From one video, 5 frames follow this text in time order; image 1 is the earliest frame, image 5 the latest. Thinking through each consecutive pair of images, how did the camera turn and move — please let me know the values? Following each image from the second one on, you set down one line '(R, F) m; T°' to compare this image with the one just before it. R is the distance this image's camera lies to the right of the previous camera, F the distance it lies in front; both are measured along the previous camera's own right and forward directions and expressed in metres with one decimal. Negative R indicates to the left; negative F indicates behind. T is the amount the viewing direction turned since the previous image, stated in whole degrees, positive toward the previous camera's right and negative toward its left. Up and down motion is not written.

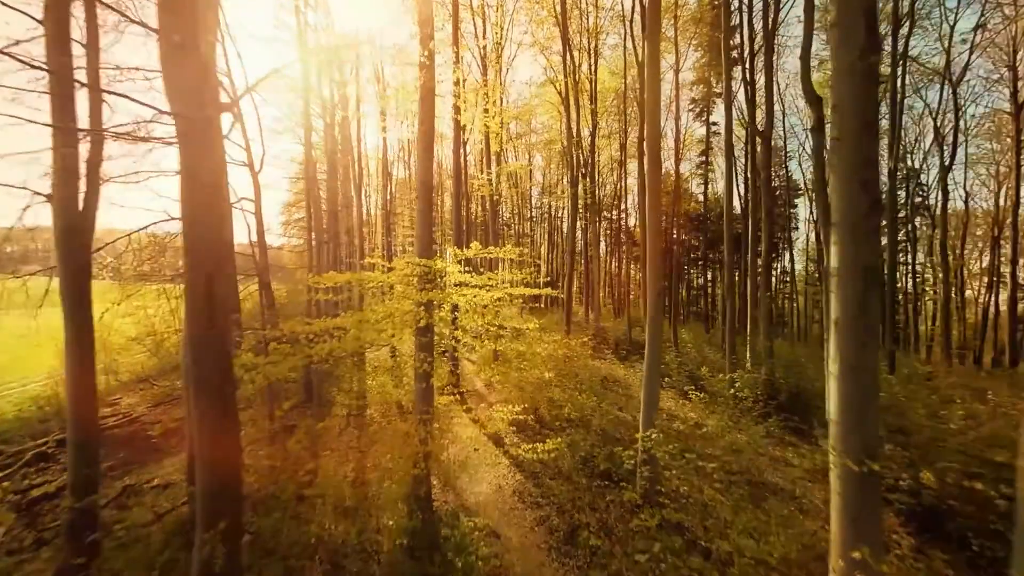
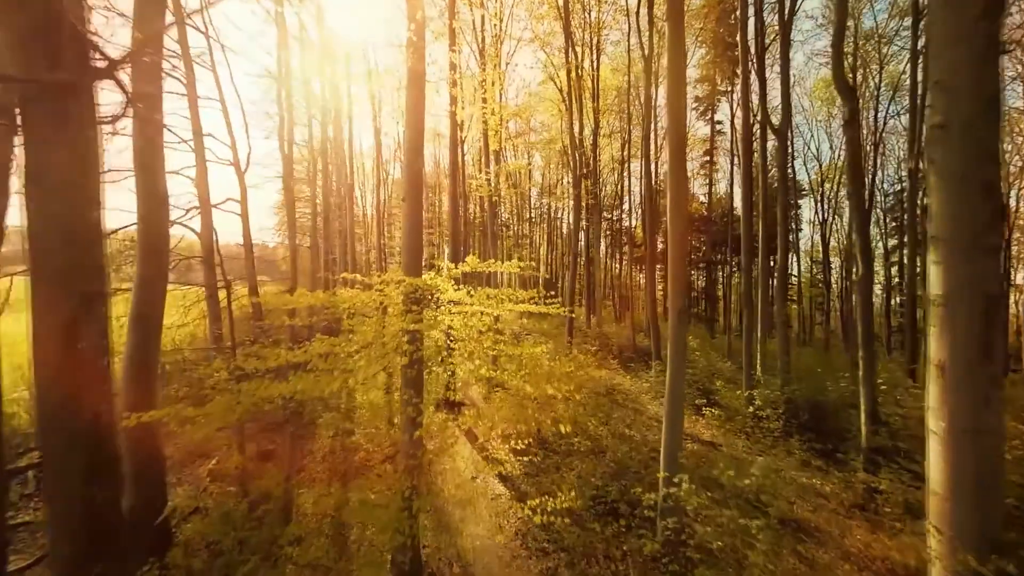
(-0.1, +0.8) m; 0°
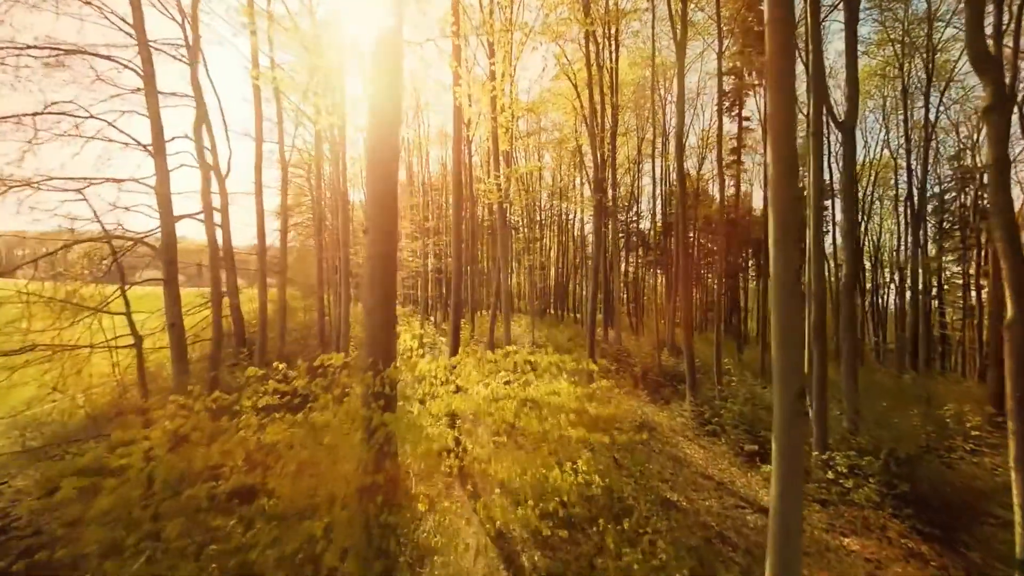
(-0.1, +1.8) m; -1°
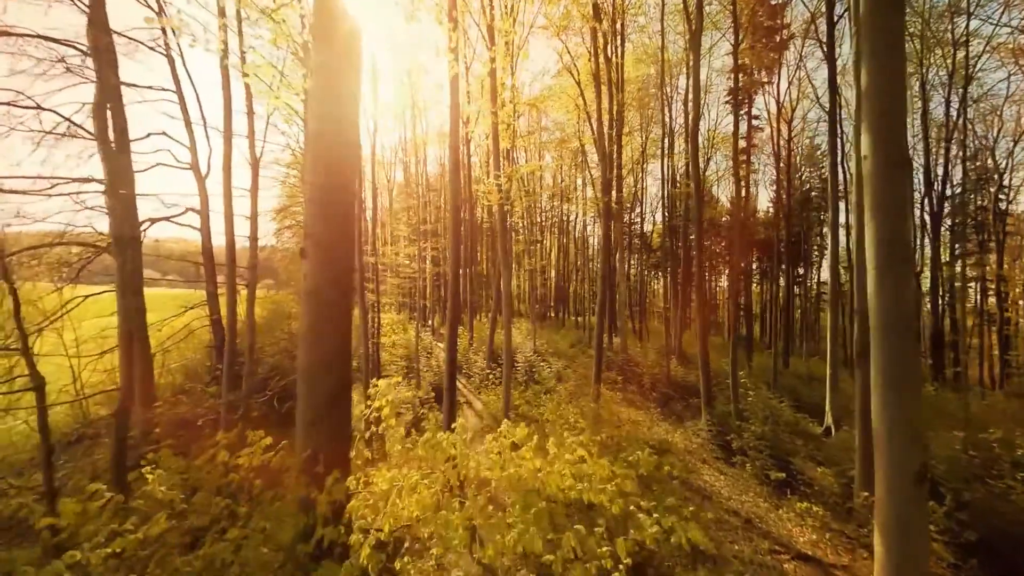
(-0.1, +1.0) m; 0°
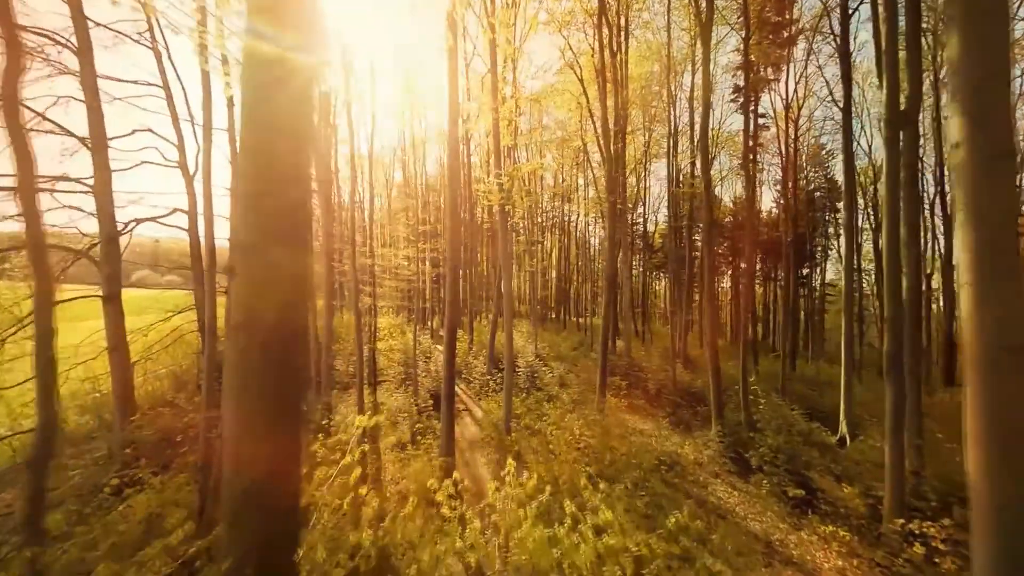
(0.0, +0.5) m; 0°
